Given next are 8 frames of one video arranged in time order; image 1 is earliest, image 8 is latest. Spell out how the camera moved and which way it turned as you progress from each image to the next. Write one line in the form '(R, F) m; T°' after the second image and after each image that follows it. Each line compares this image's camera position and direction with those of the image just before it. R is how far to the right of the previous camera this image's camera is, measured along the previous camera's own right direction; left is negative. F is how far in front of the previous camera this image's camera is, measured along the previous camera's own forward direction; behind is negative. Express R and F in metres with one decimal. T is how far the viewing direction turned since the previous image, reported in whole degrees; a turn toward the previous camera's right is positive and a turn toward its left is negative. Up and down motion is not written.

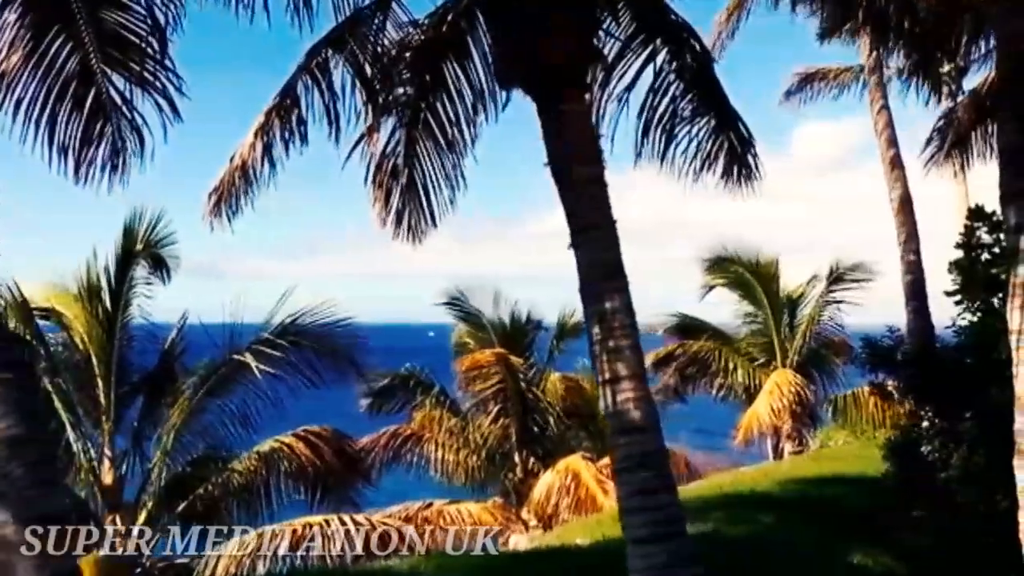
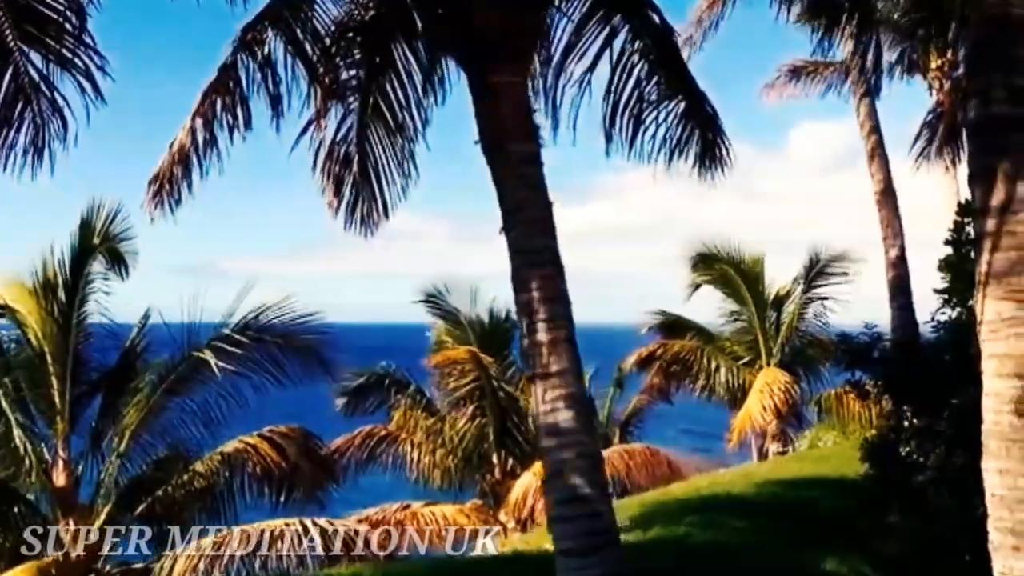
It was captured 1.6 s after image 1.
(+0.3, +0.4) m; 0°
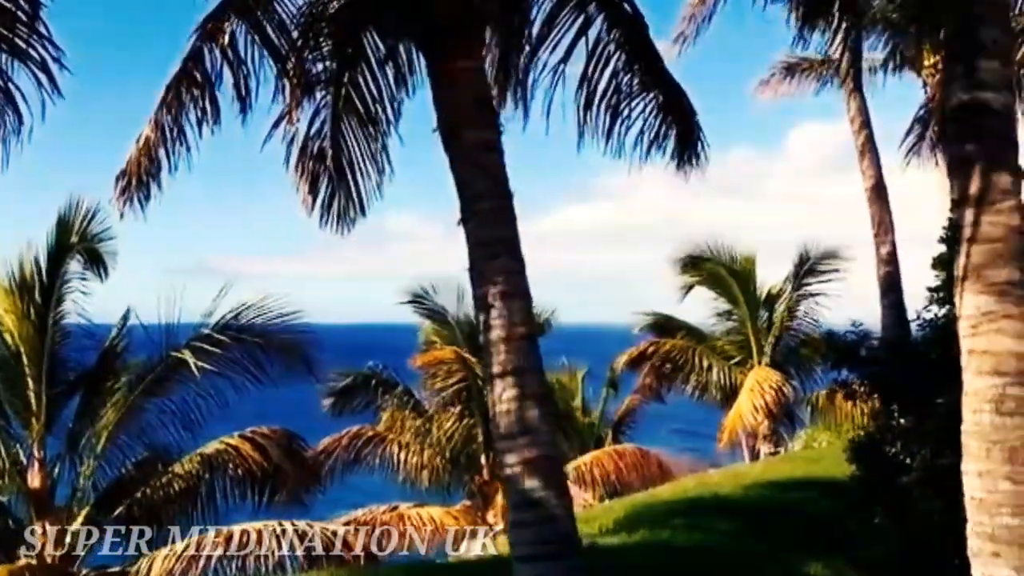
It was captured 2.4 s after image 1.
(+0.1, +0.2) m; 0°
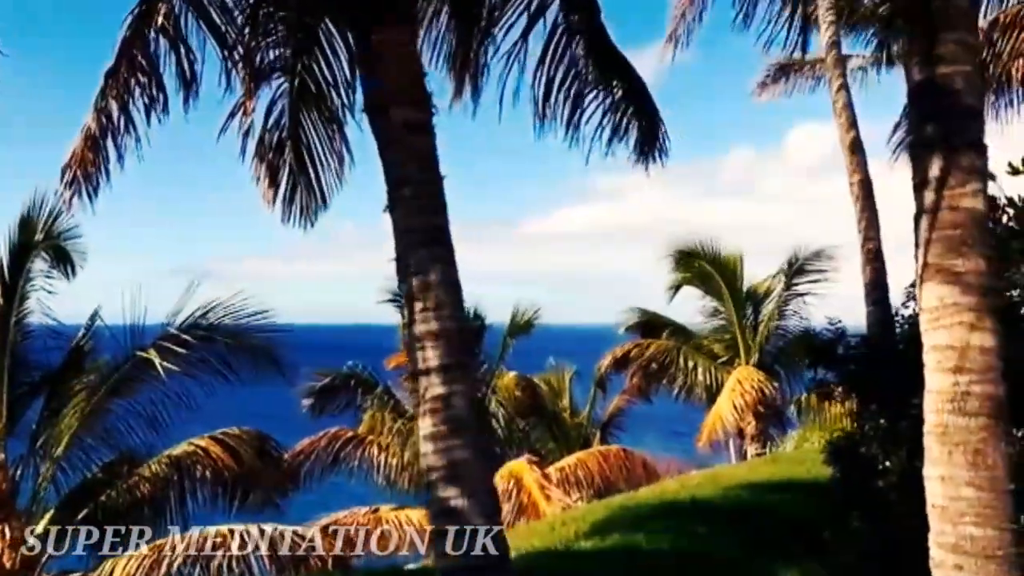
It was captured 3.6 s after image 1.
(+0.2, +0.3) m; 0°
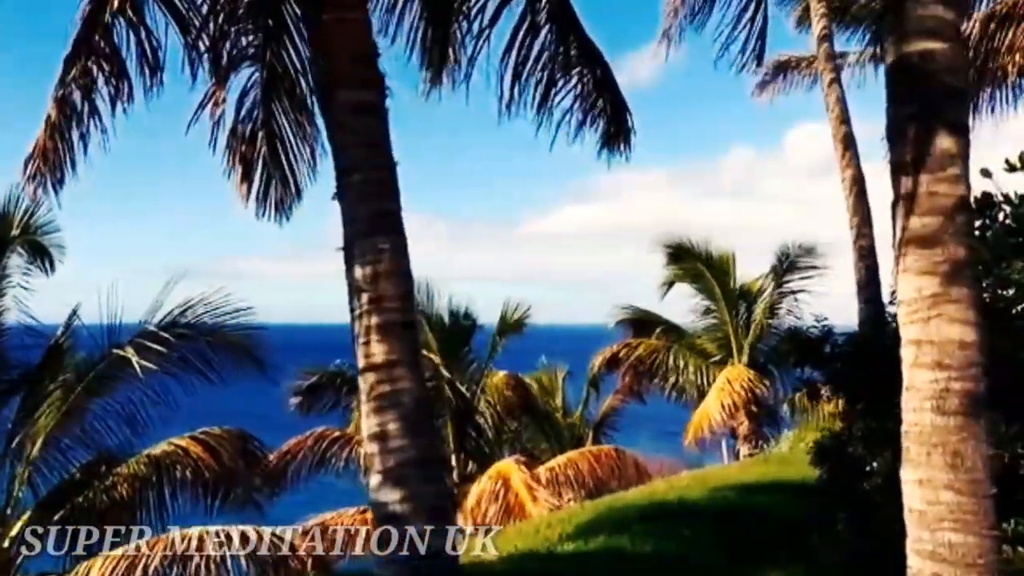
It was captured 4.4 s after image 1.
(+0.1, +0.2) m; 0°
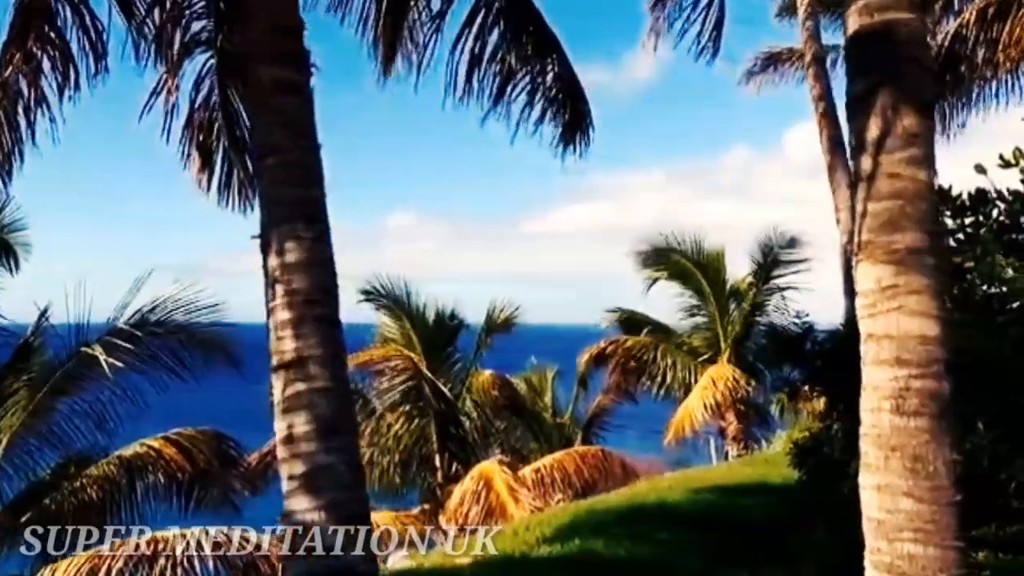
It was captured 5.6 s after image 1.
(+0.2, +0.3) m; 0°
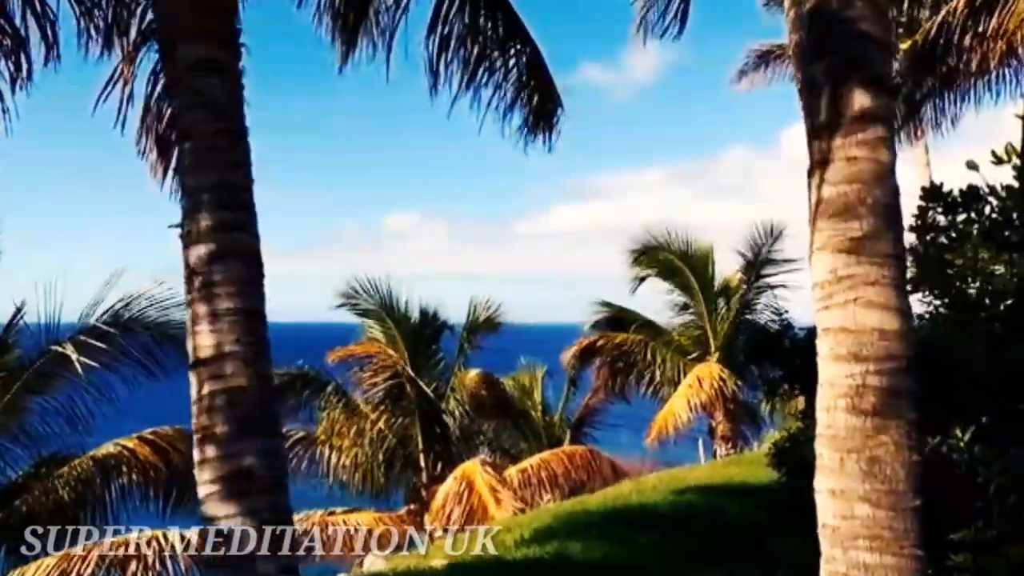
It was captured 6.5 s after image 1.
(+0.2, +0.2) m; 0°
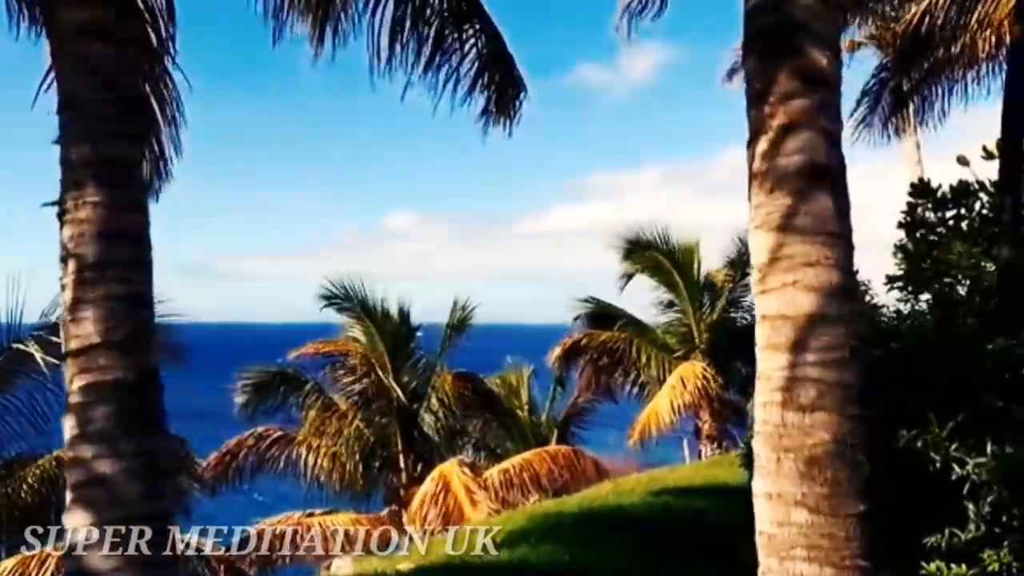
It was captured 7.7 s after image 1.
(+0.2, +0.3) m; 0°
